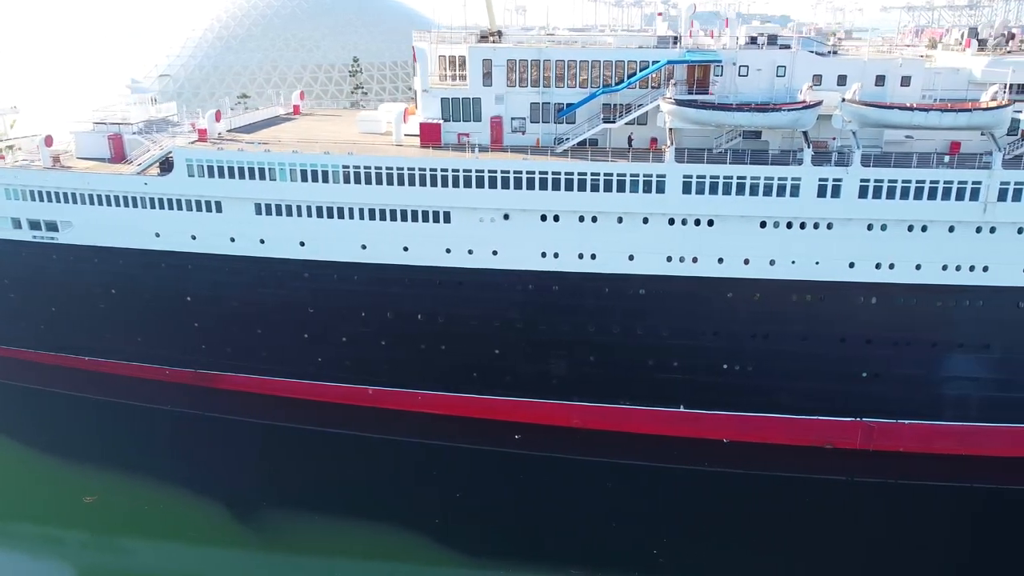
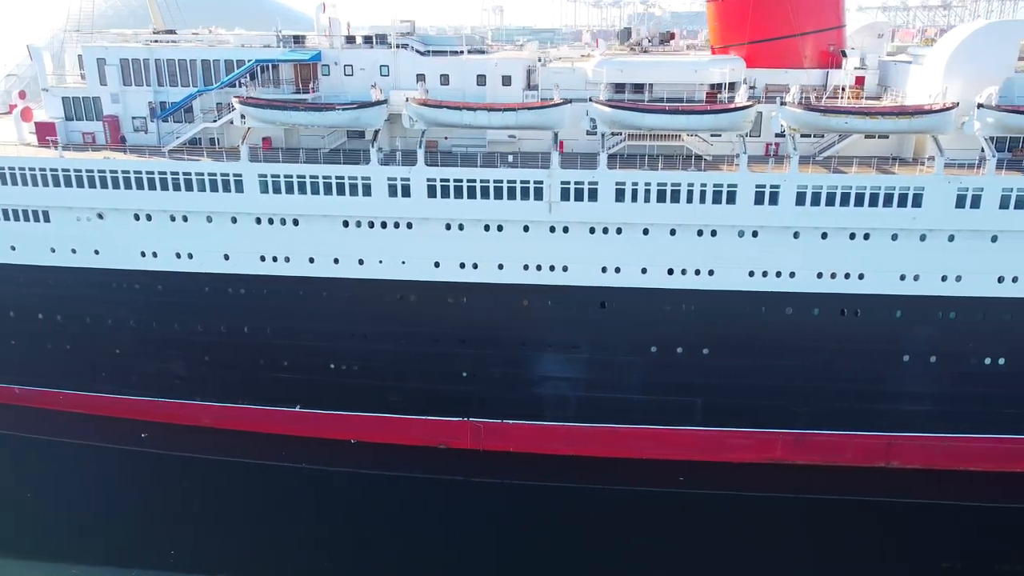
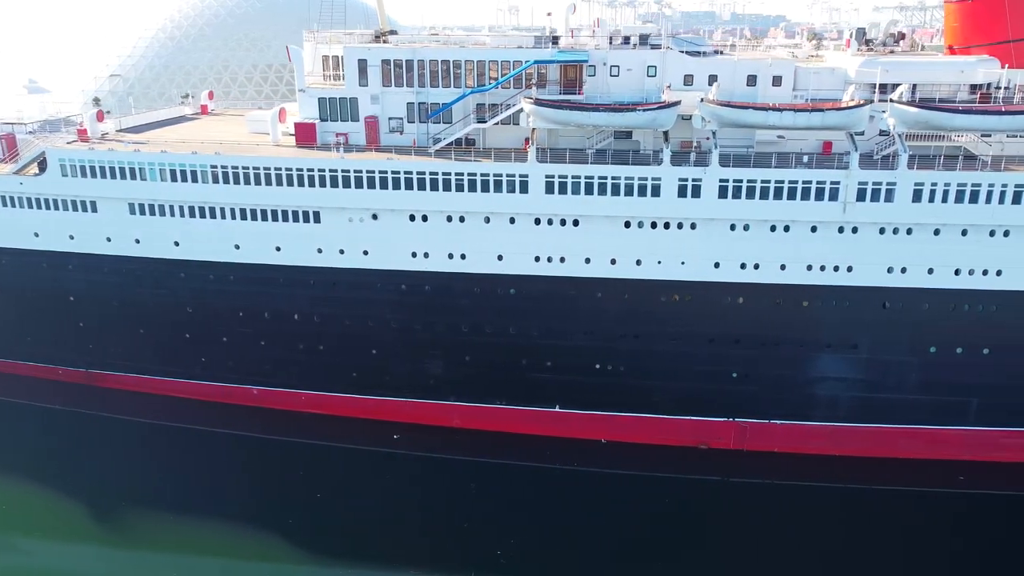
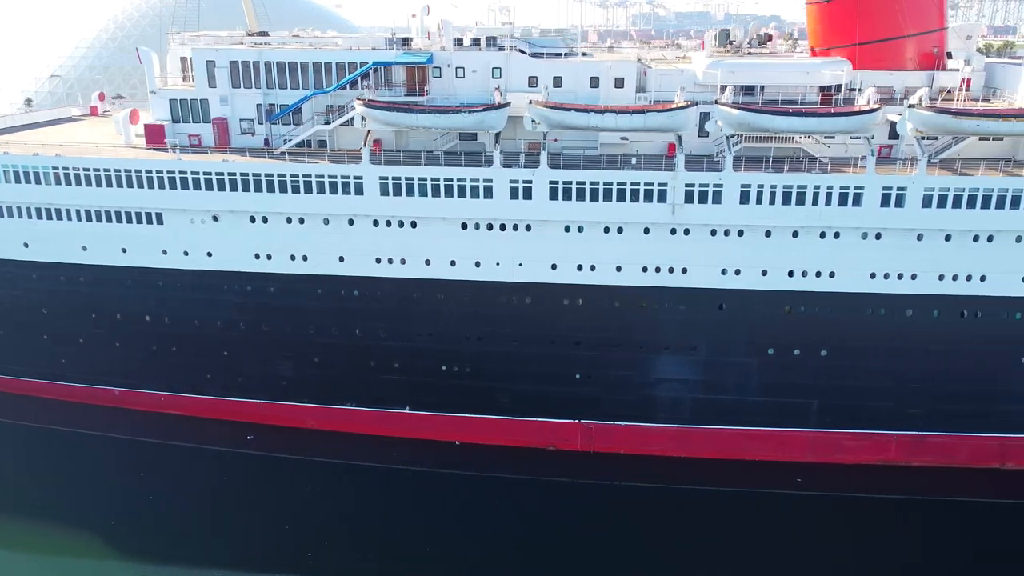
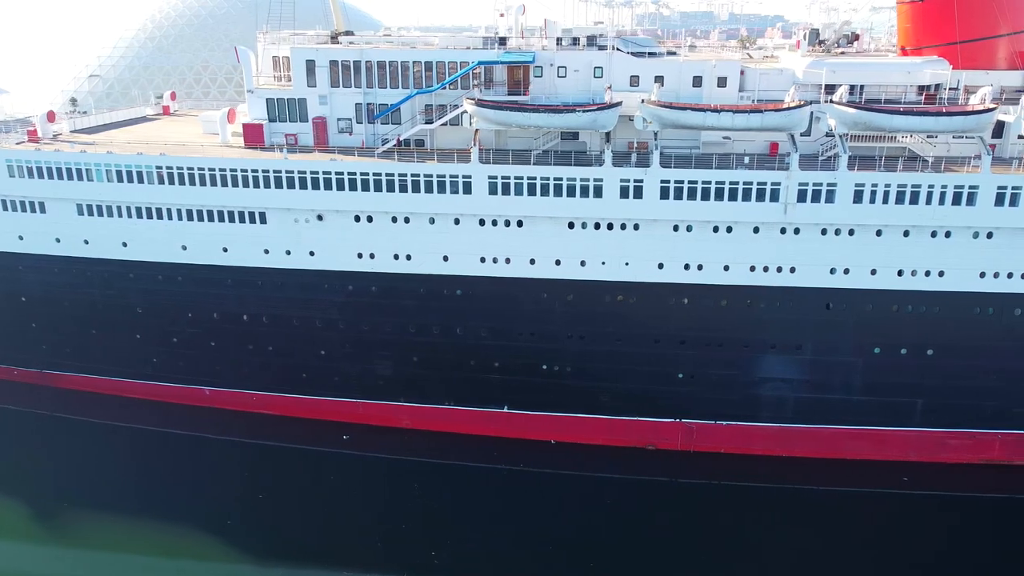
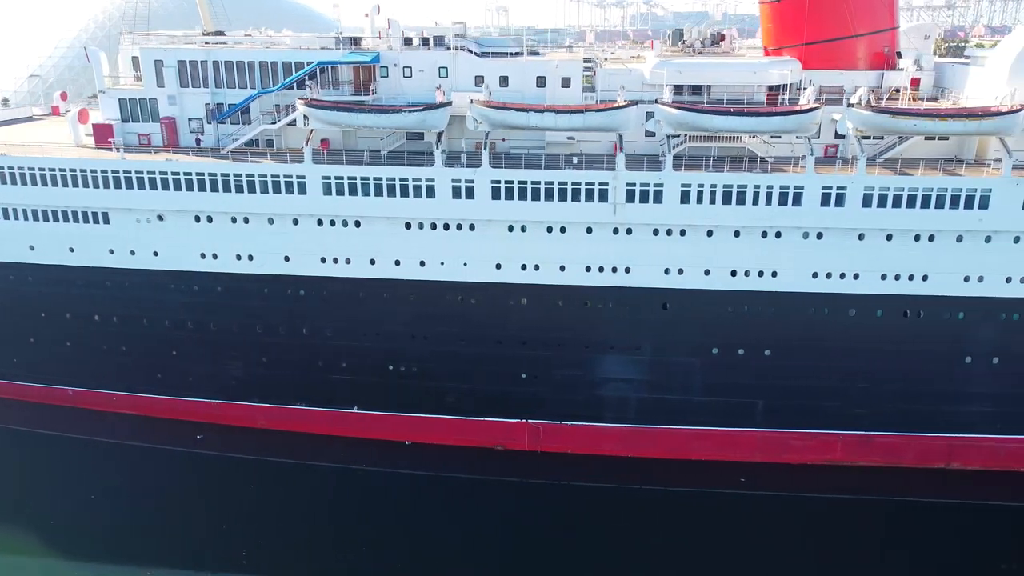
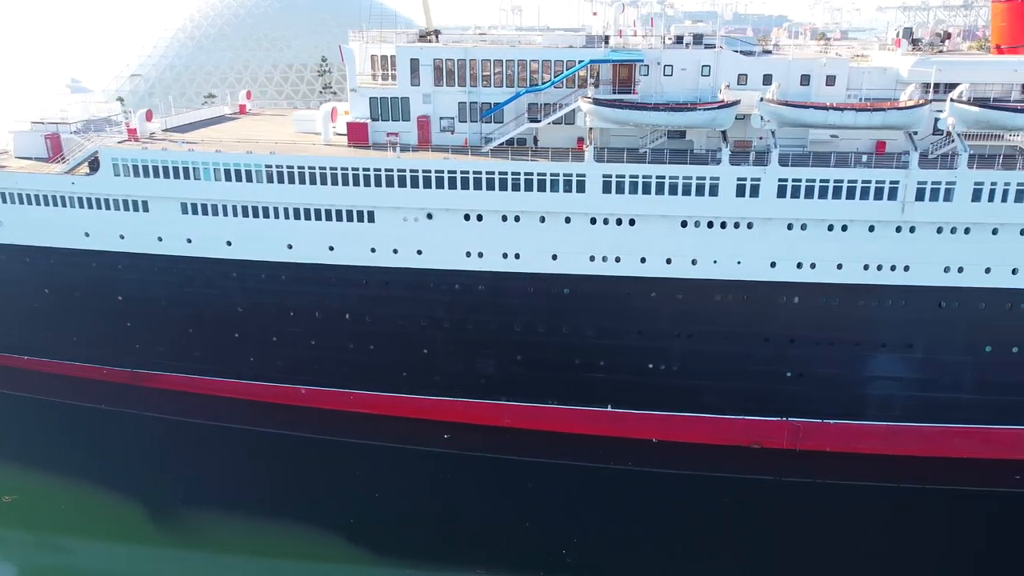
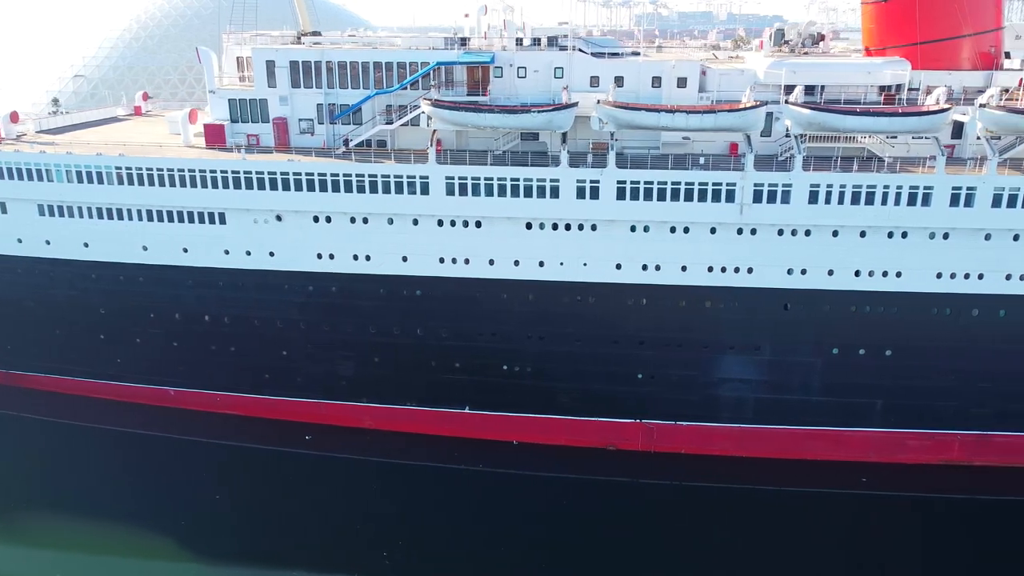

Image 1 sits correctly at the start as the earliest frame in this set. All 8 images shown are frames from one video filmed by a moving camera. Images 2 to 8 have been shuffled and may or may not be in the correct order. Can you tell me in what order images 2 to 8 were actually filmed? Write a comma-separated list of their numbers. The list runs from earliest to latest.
7, 3, 5, 8, 4, 6, 2
